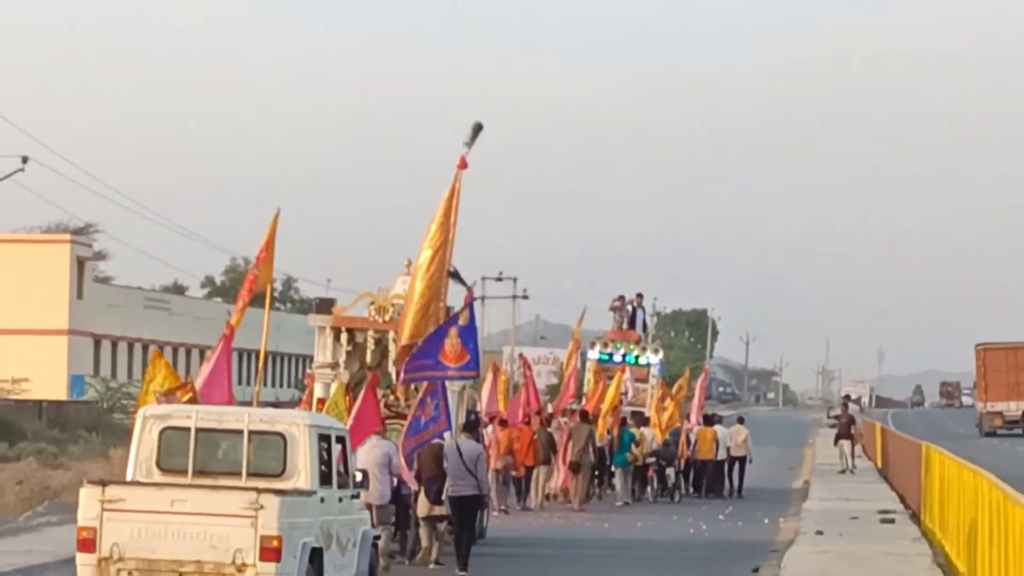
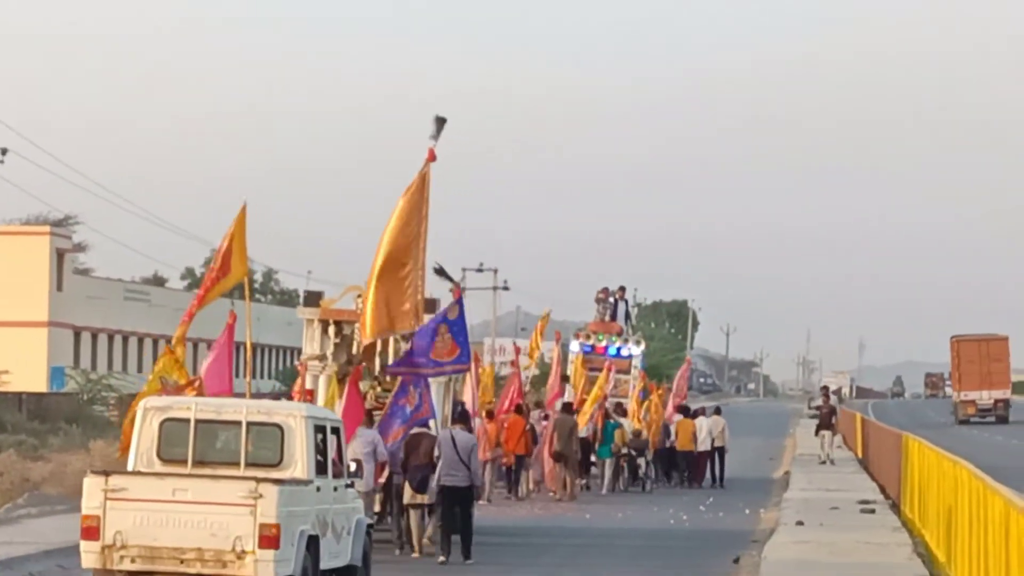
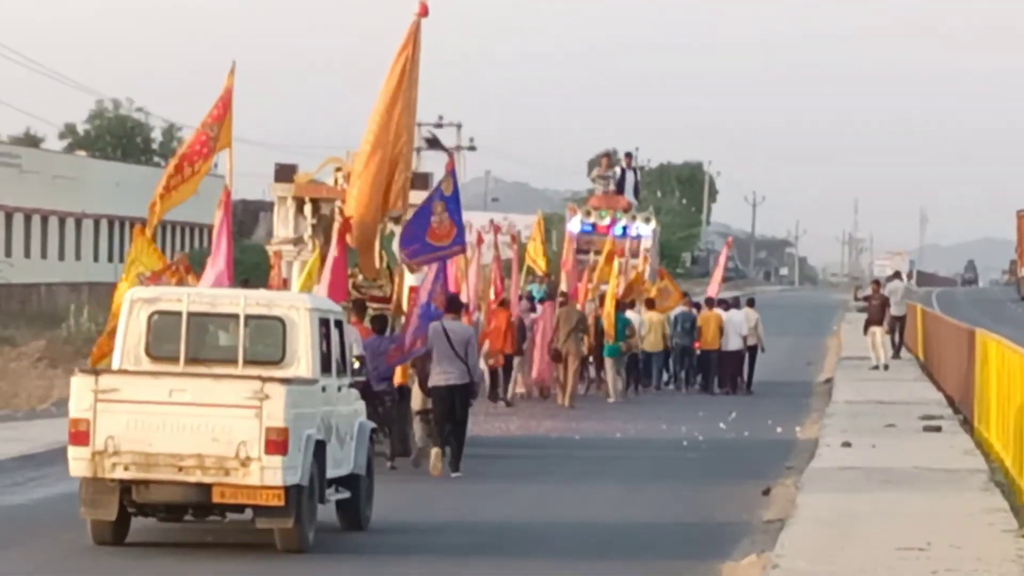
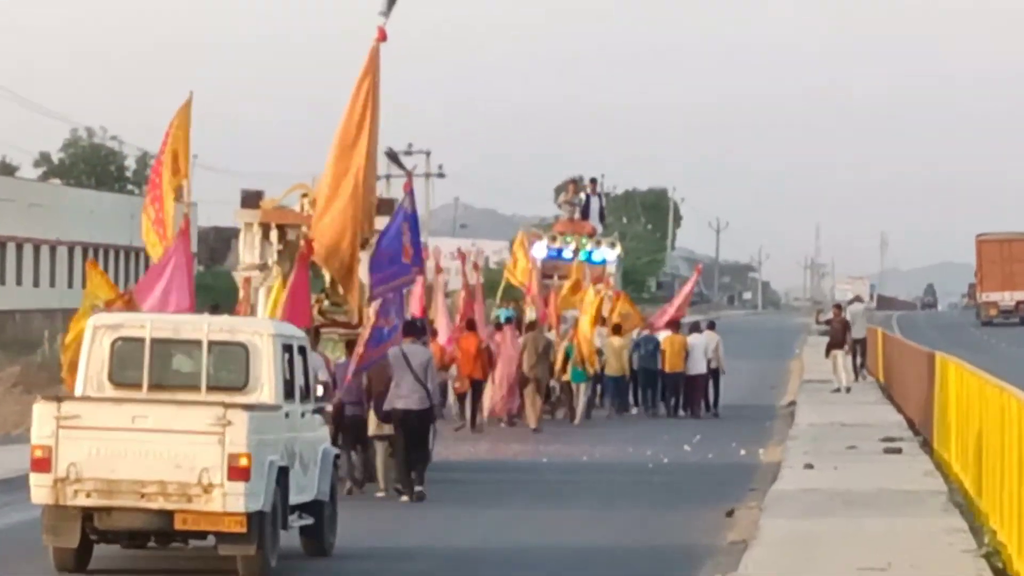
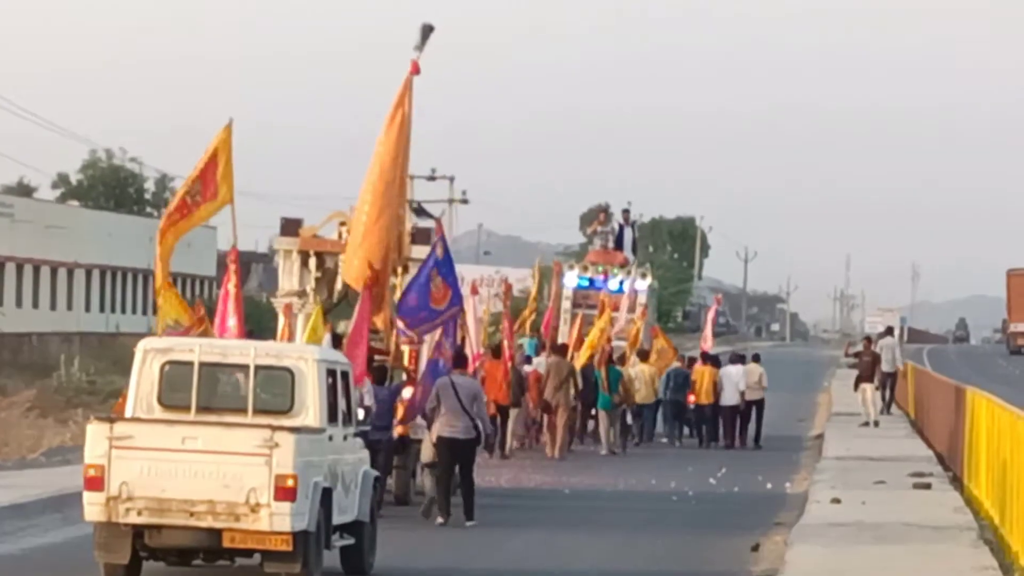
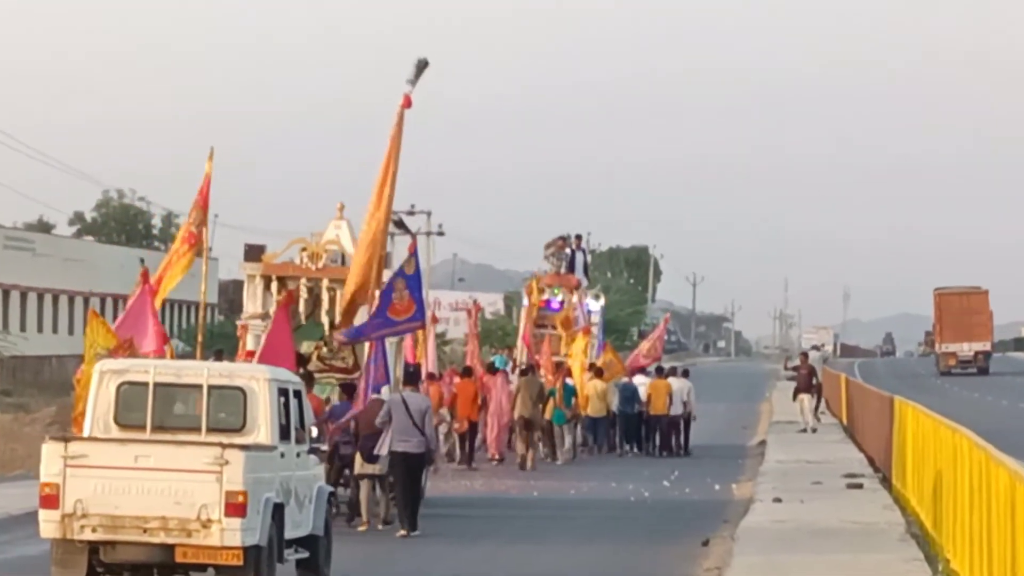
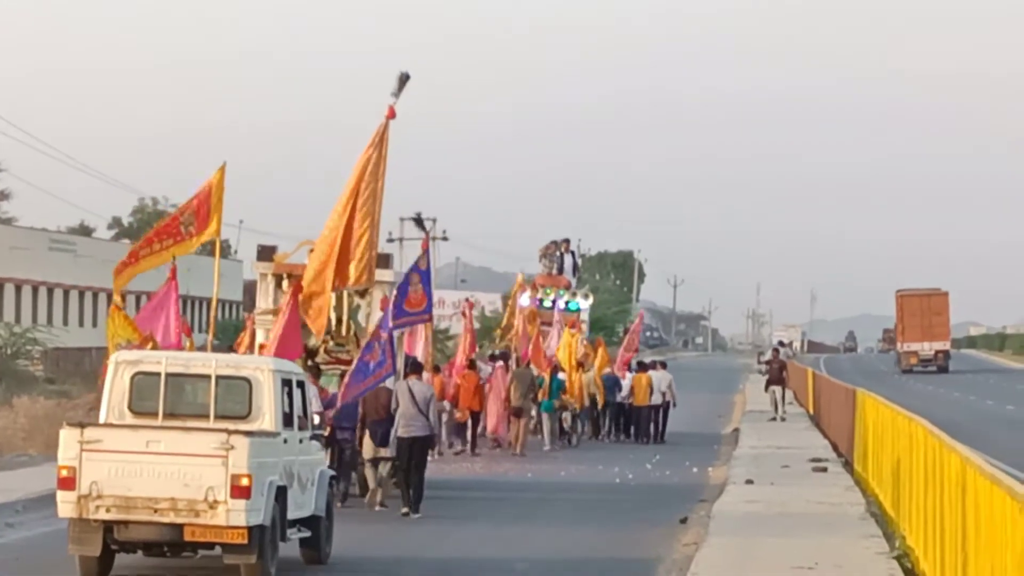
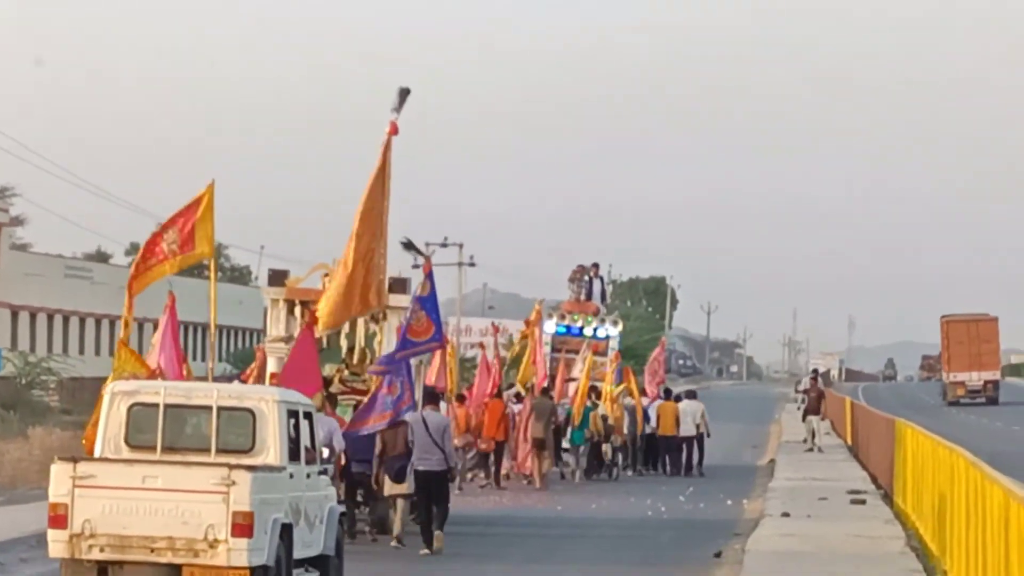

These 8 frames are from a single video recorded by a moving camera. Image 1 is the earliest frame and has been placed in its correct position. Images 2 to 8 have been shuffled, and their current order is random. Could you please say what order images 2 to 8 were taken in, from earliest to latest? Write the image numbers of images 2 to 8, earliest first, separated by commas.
2, 8, 7, 6, 4, 3, 5
